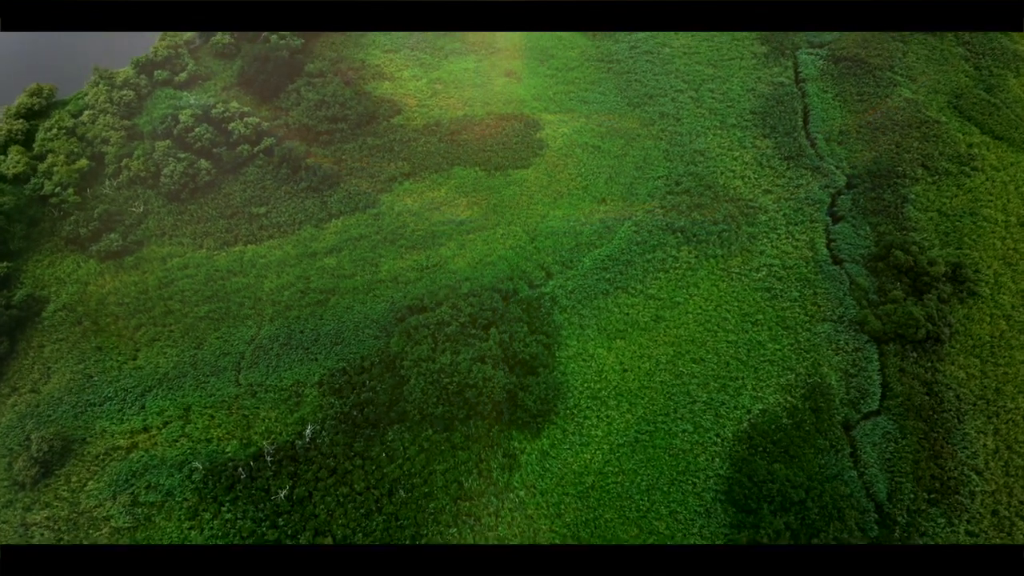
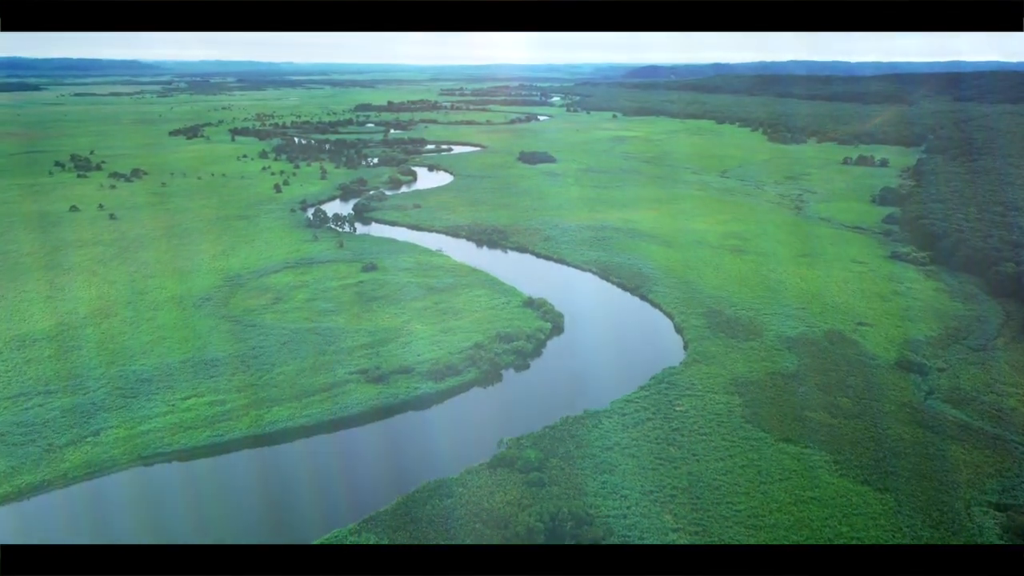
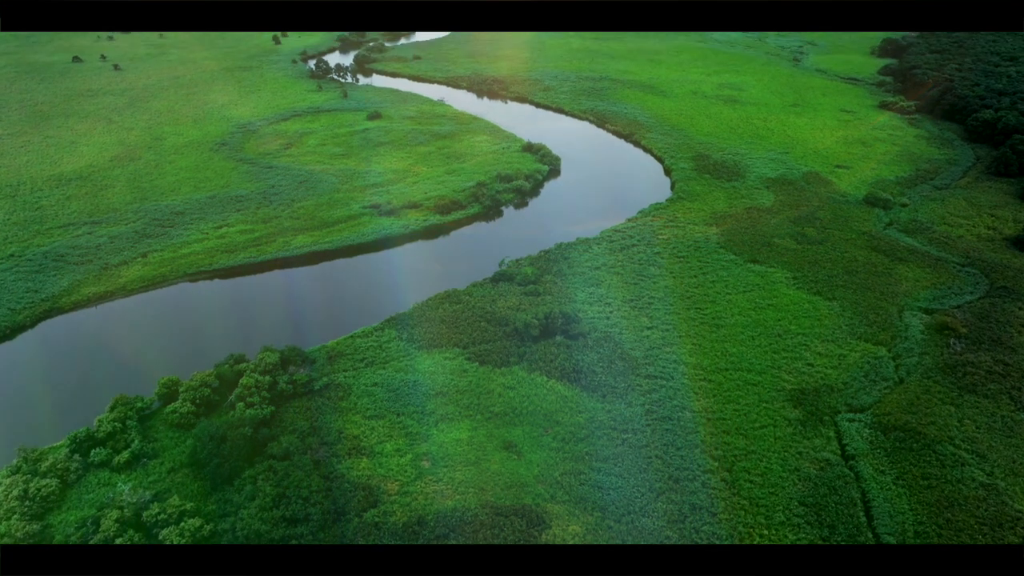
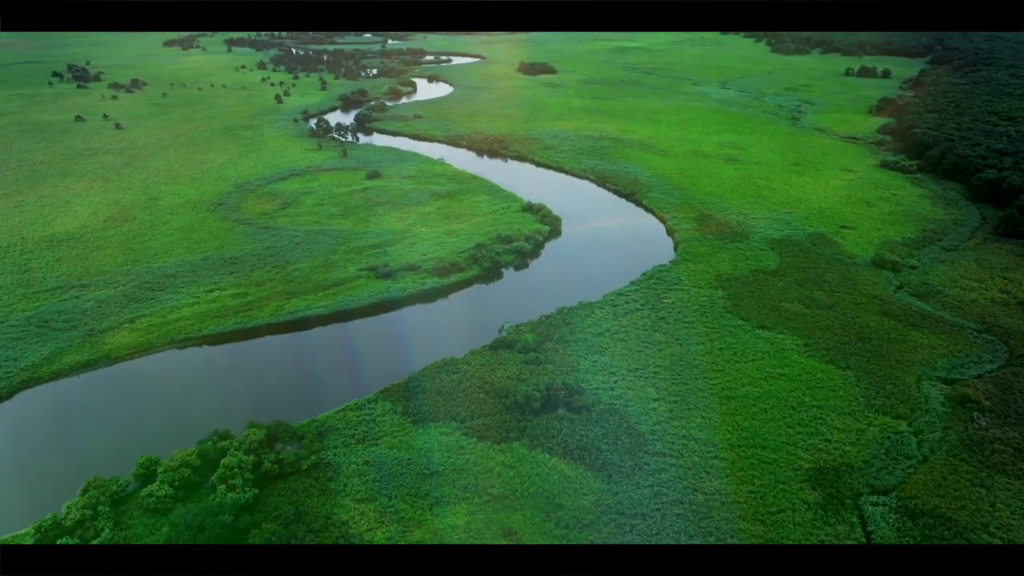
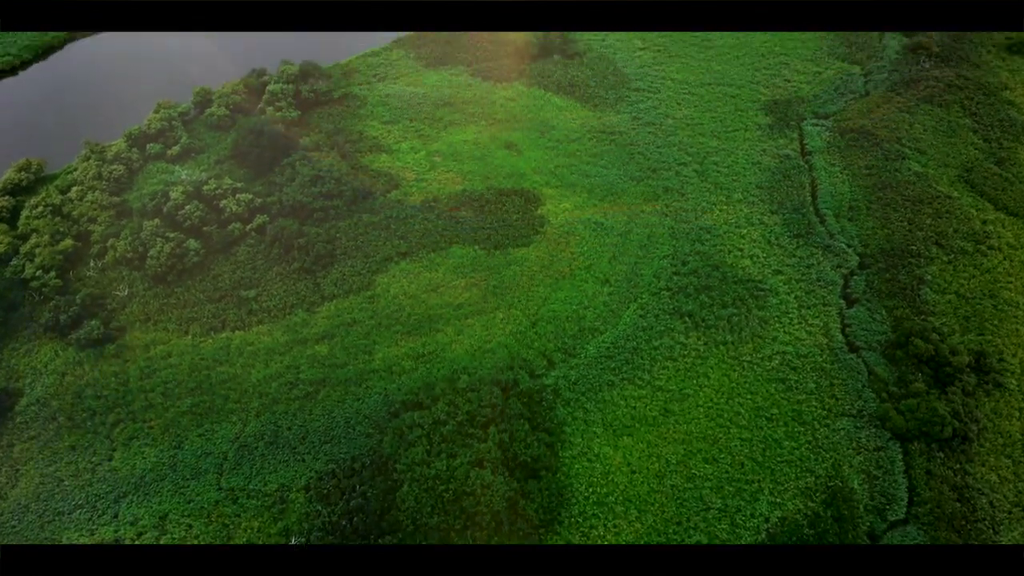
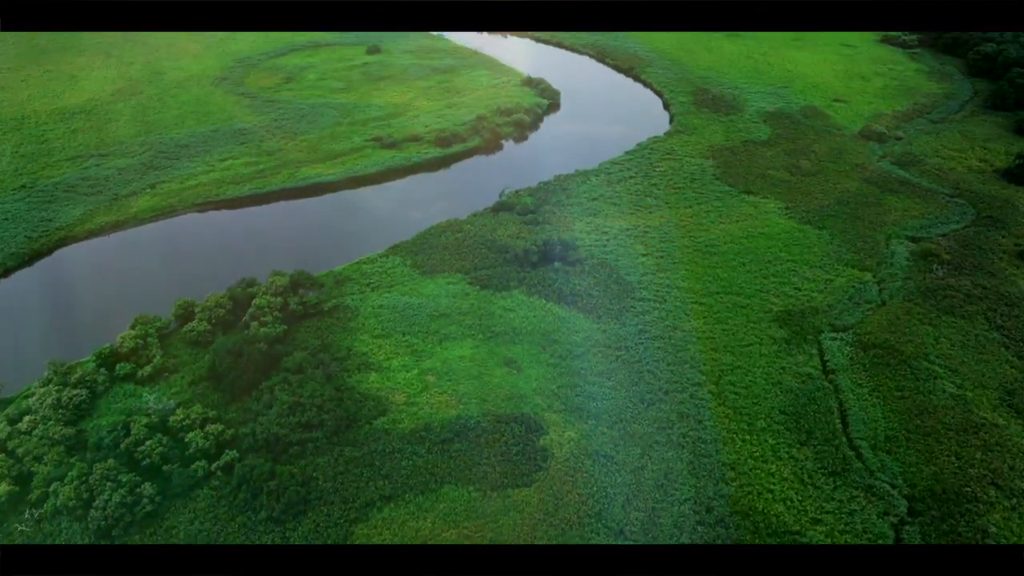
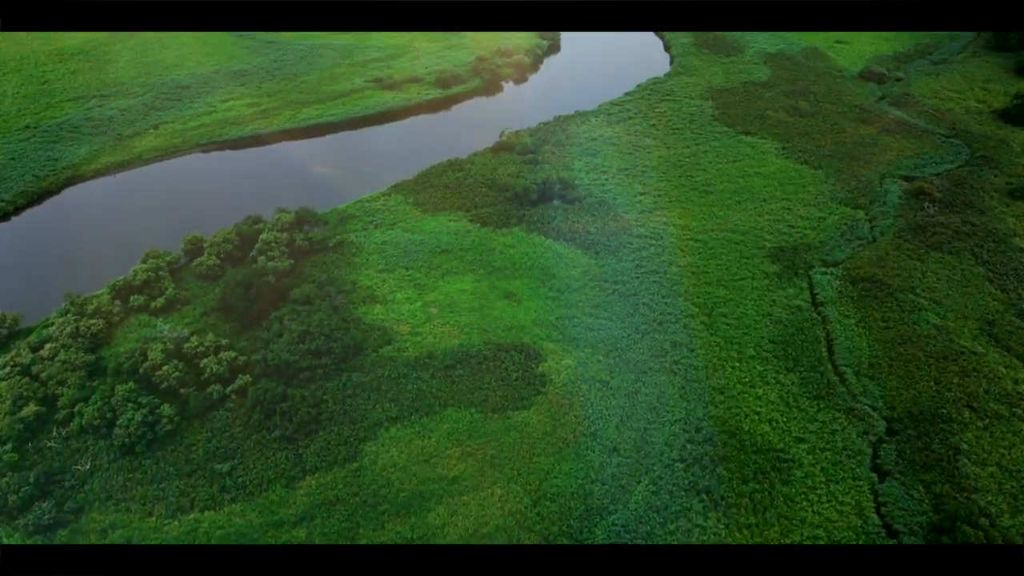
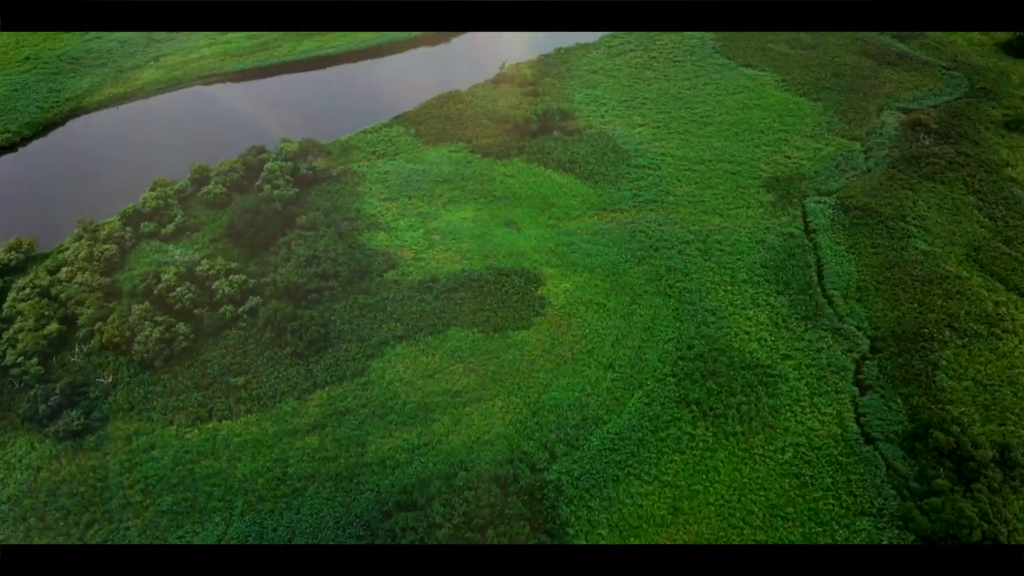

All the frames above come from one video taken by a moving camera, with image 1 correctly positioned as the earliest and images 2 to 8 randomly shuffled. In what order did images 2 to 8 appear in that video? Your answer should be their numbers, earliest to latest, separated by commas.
5, 8, 7, 6, 3, 4, 2
